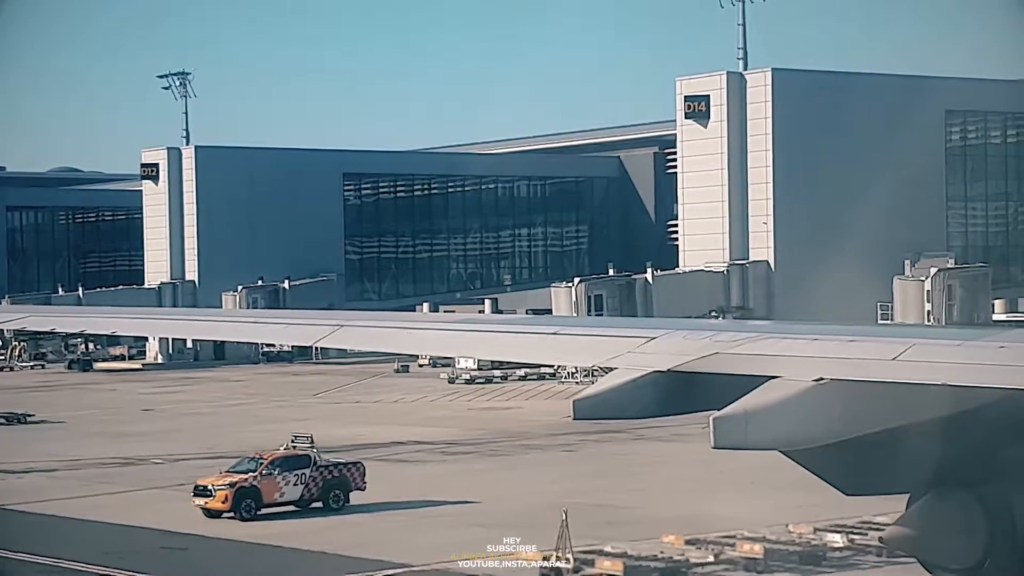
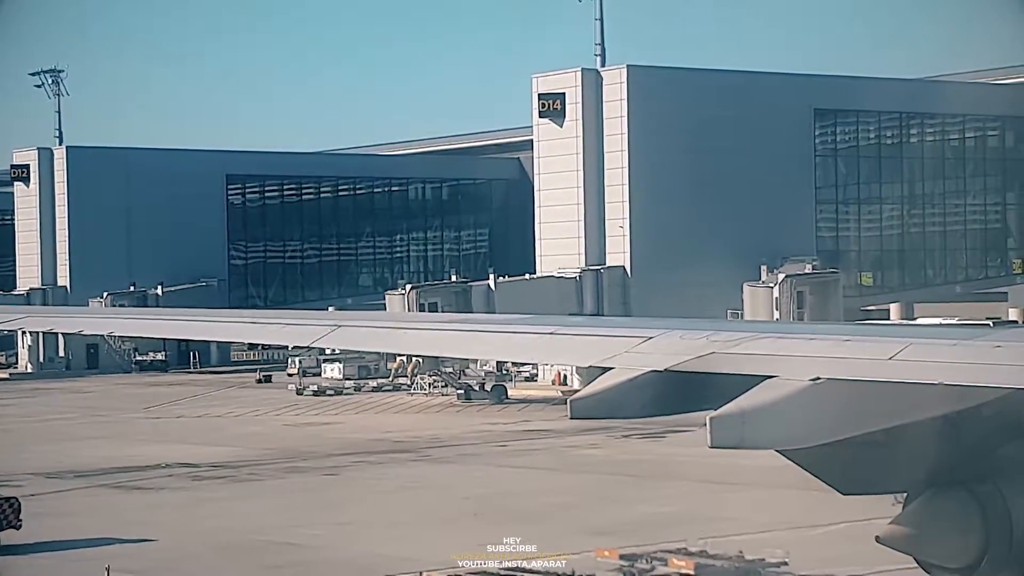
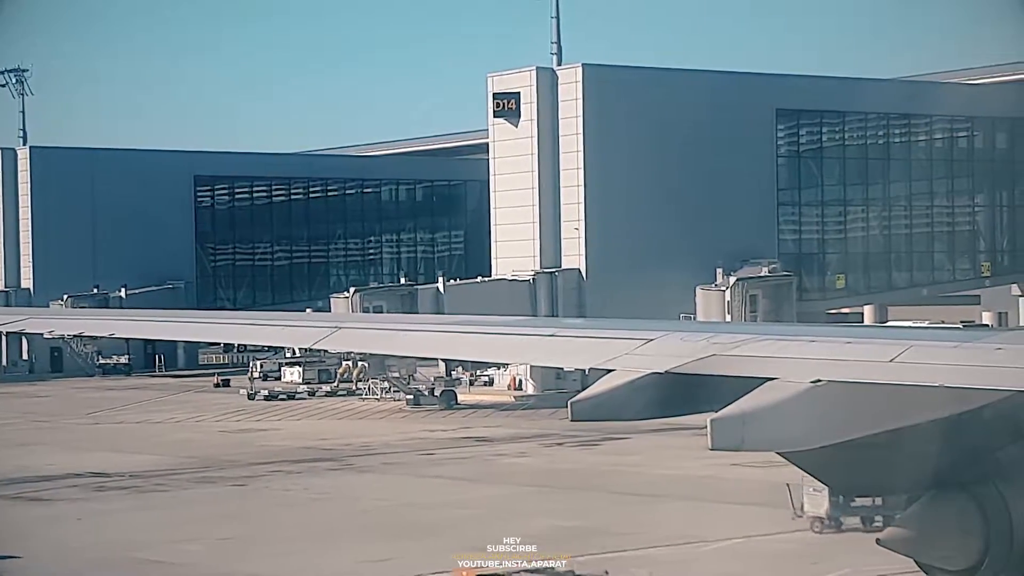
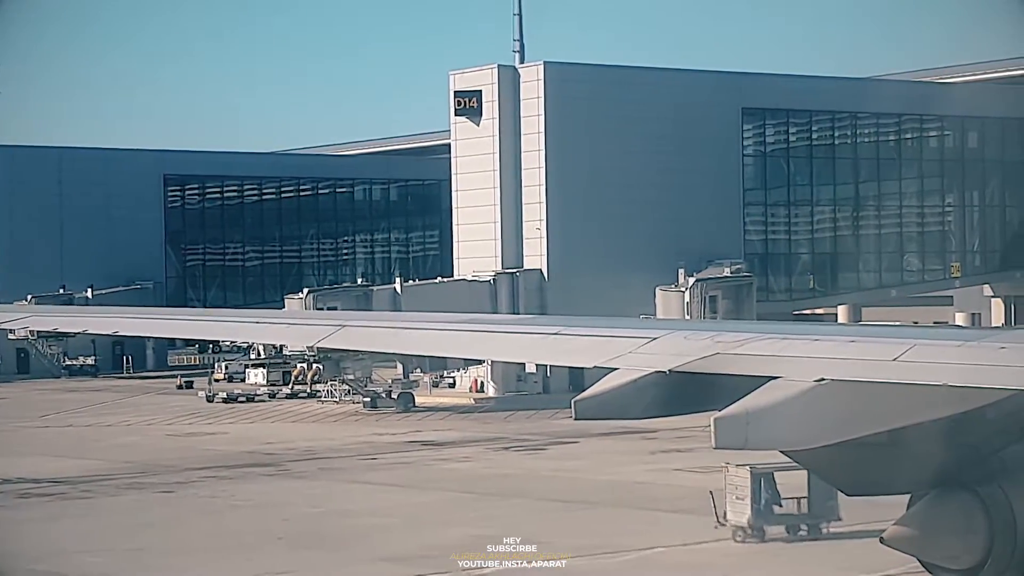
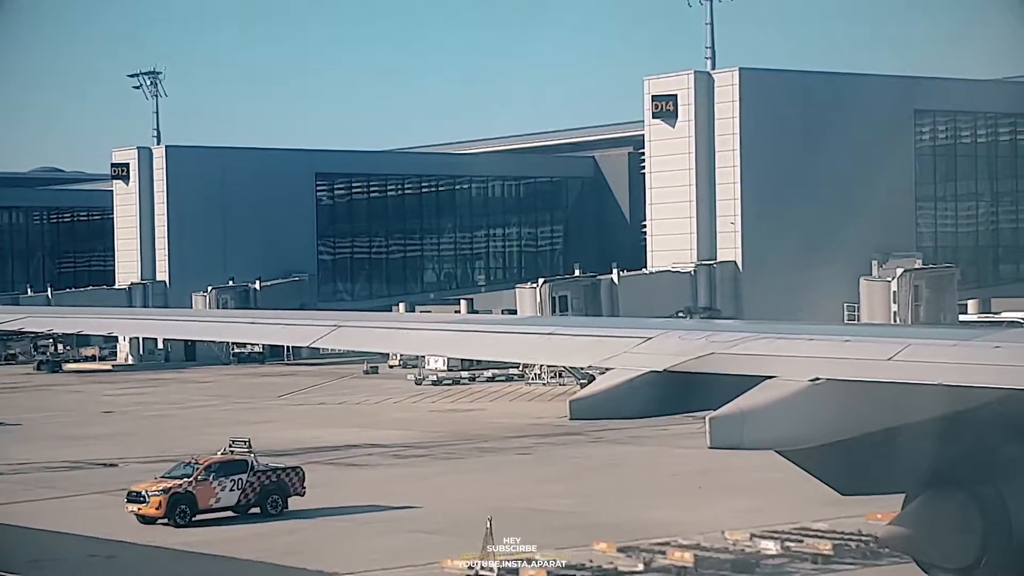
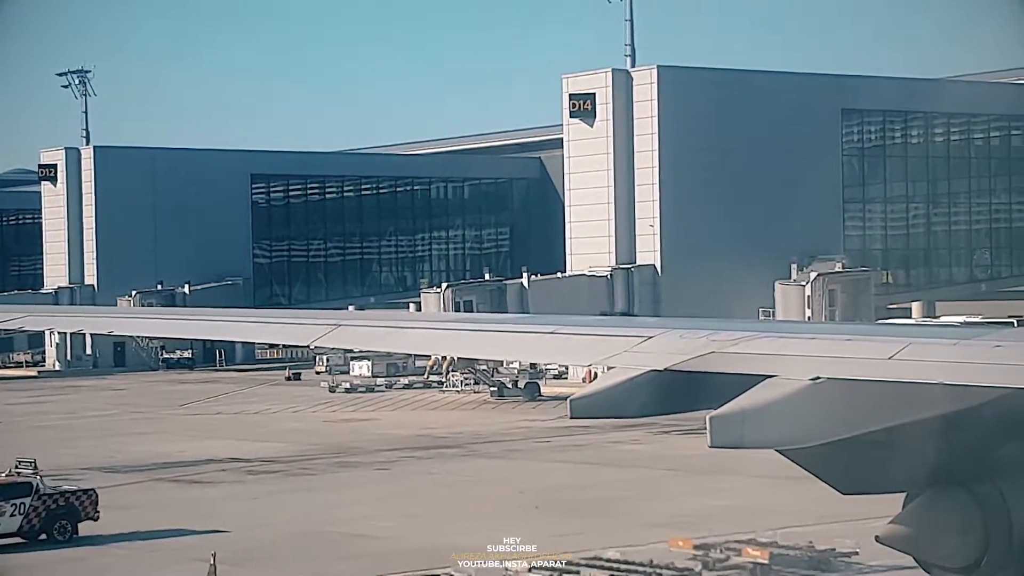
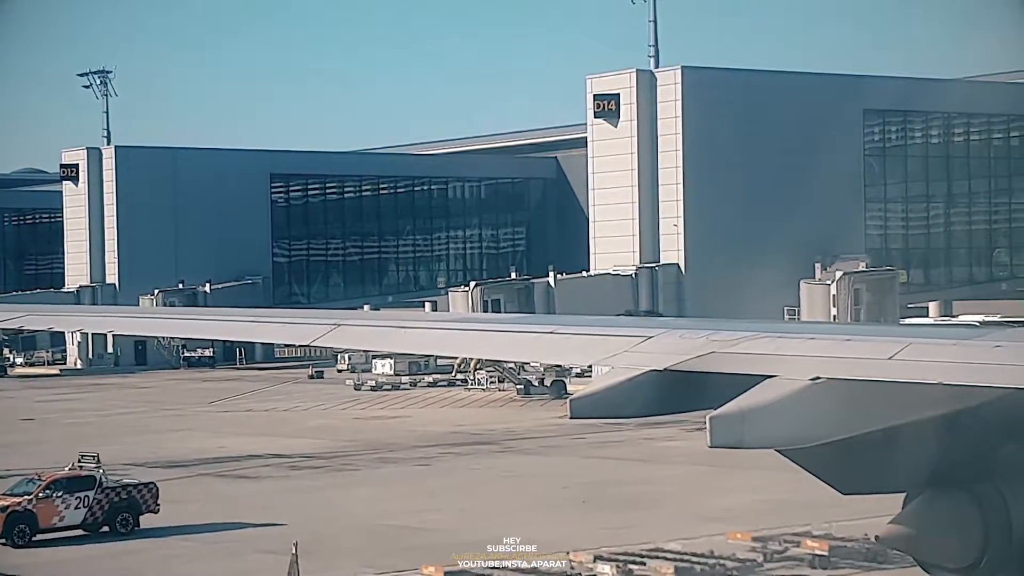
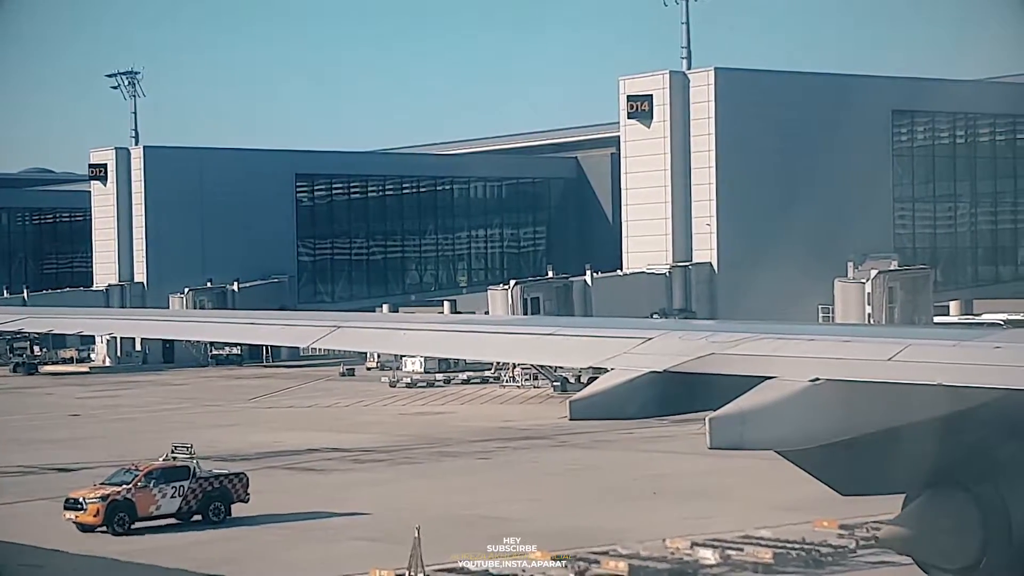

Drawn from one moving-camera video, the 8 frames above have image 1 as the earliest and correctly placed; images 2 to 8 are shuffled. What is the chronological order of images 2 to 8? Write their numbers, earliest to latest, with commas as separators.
5, 8, 7, 6, 2, 3, 4
